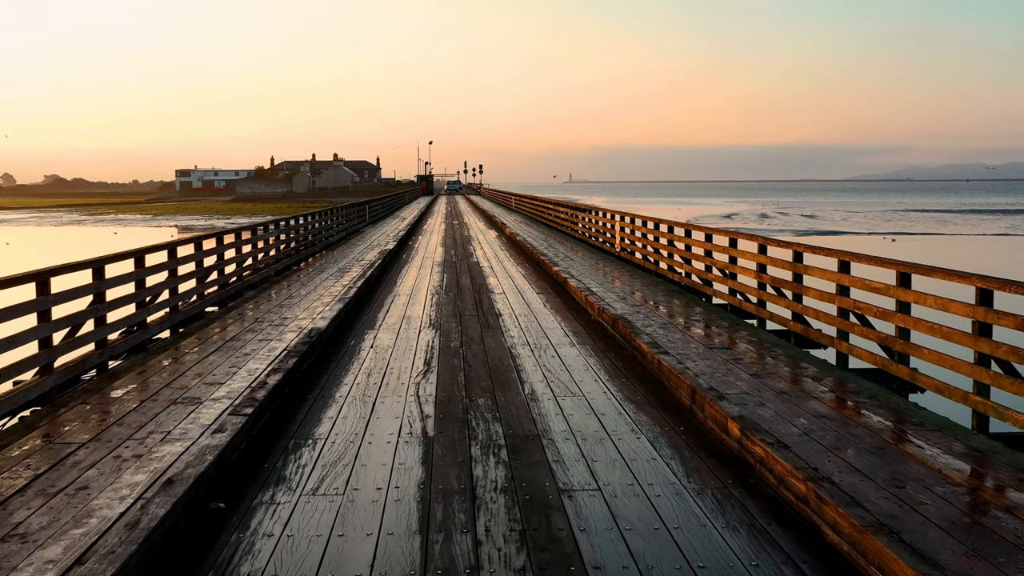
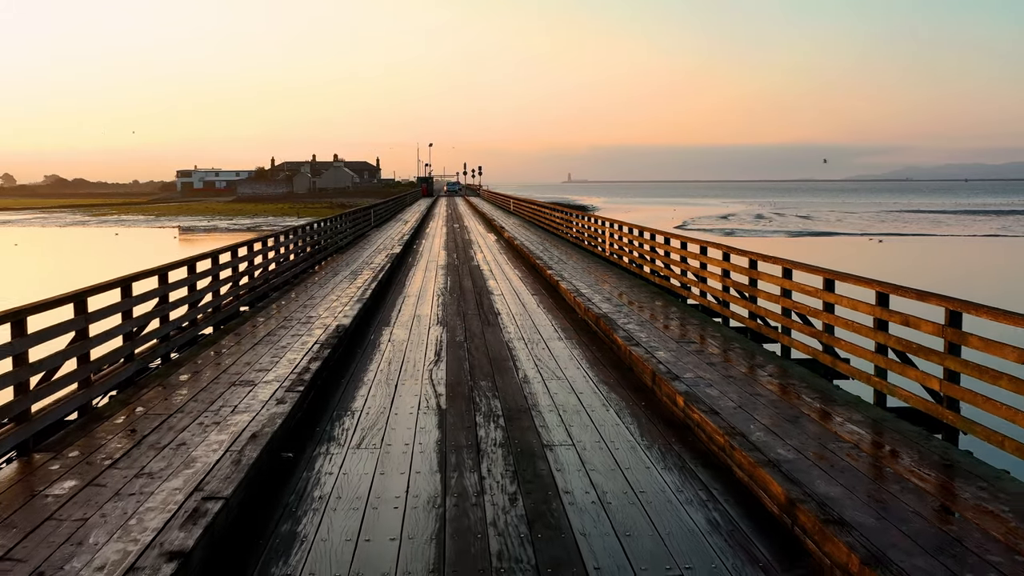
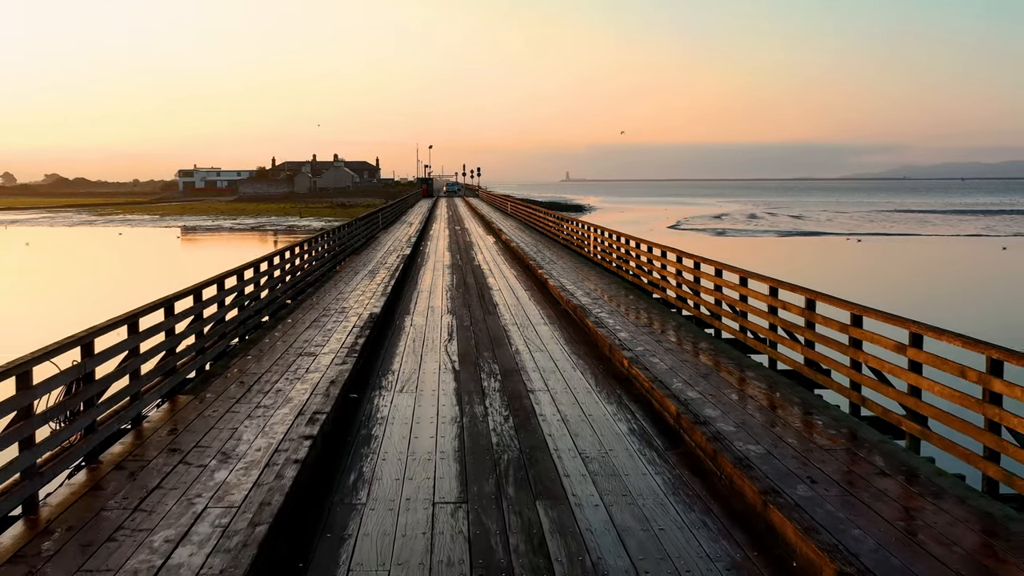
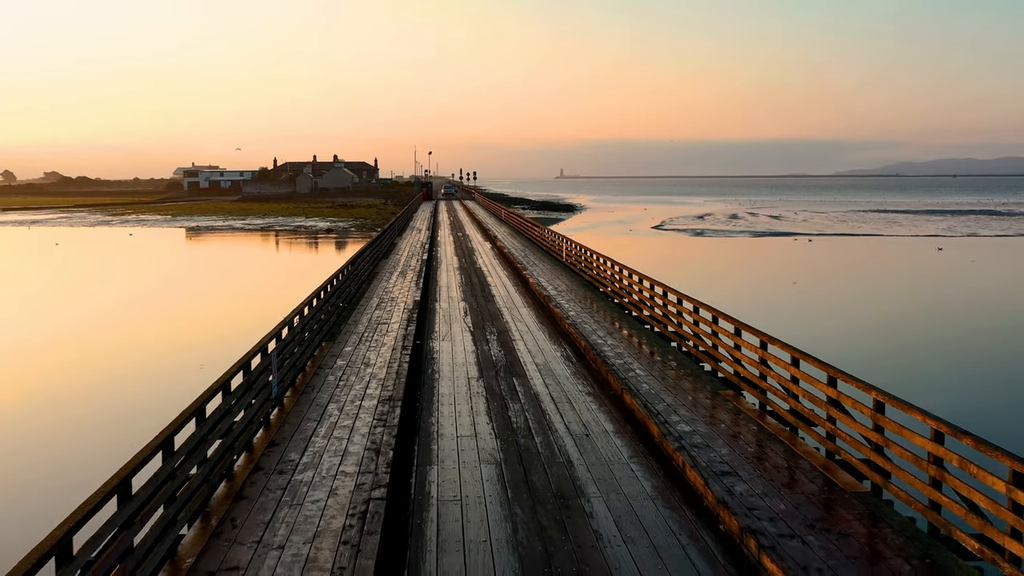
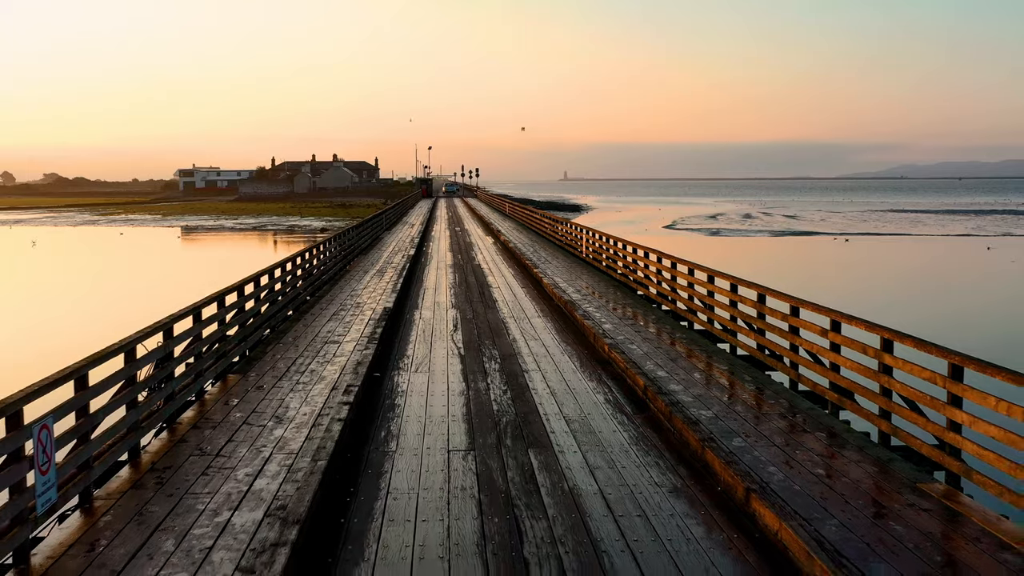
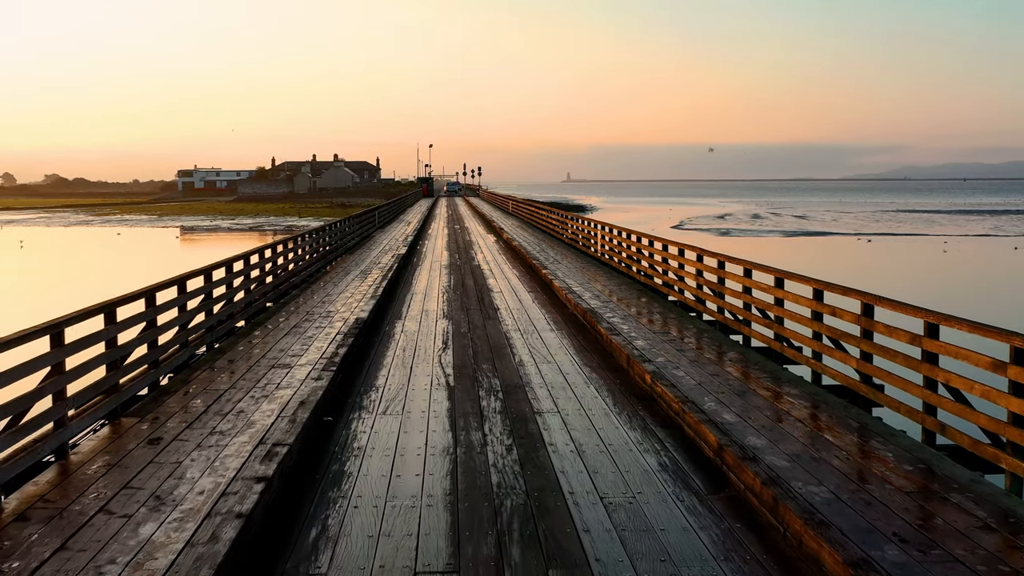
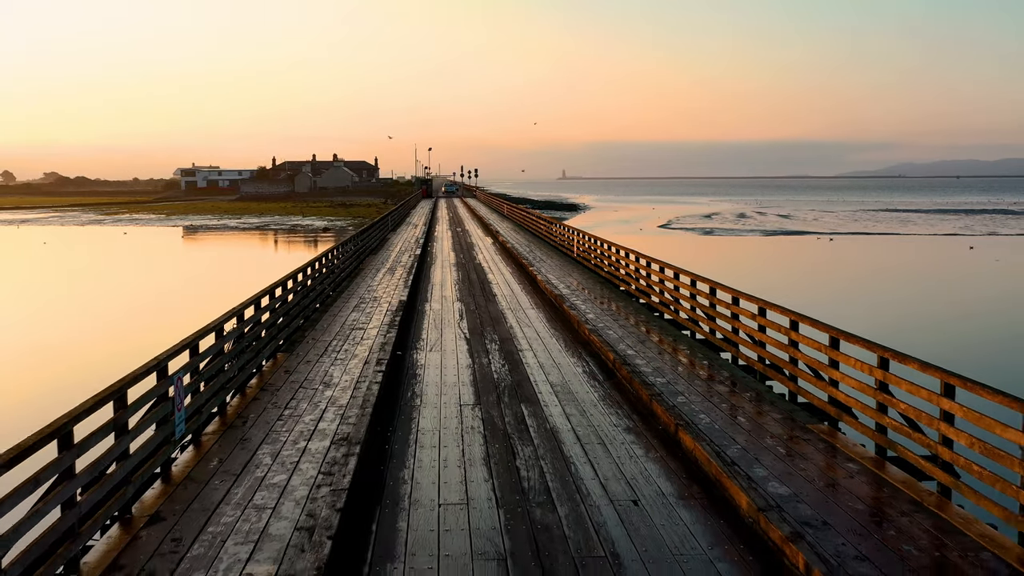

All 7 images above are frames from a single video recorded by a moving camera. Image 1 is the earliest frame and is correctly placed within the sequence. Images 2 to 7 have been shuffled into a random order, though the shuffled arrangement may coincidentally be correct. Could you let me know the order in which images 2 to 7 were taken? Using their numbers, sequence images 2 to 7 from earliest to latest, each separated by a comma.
2, 6, 3, 5, 7, 4
